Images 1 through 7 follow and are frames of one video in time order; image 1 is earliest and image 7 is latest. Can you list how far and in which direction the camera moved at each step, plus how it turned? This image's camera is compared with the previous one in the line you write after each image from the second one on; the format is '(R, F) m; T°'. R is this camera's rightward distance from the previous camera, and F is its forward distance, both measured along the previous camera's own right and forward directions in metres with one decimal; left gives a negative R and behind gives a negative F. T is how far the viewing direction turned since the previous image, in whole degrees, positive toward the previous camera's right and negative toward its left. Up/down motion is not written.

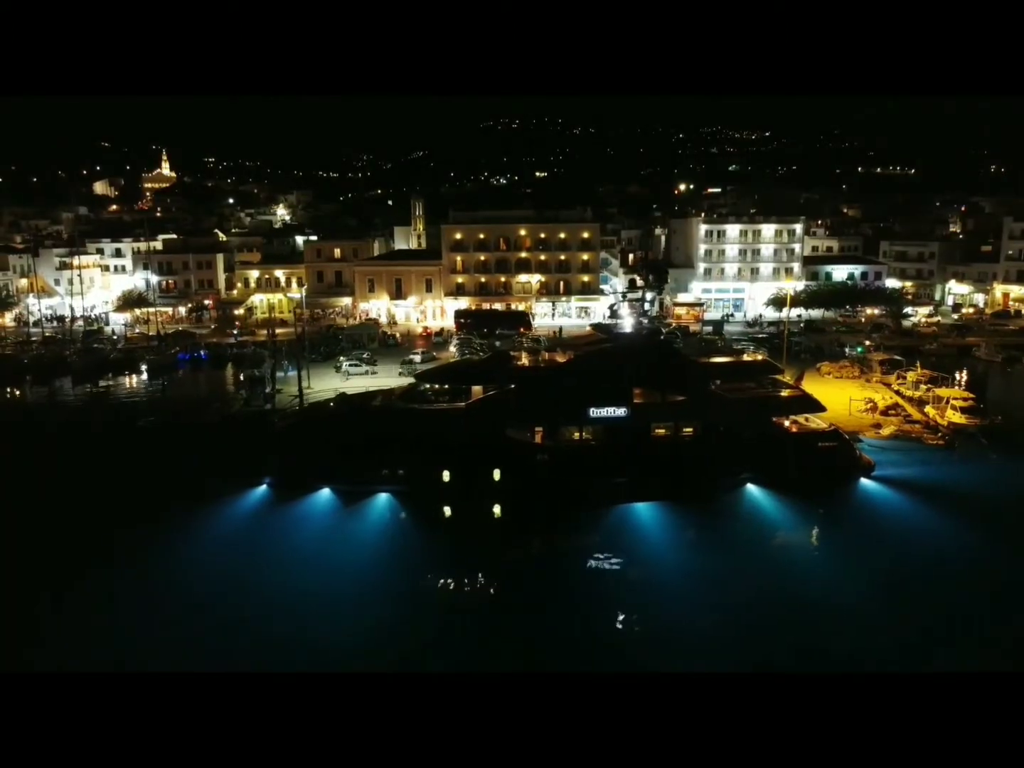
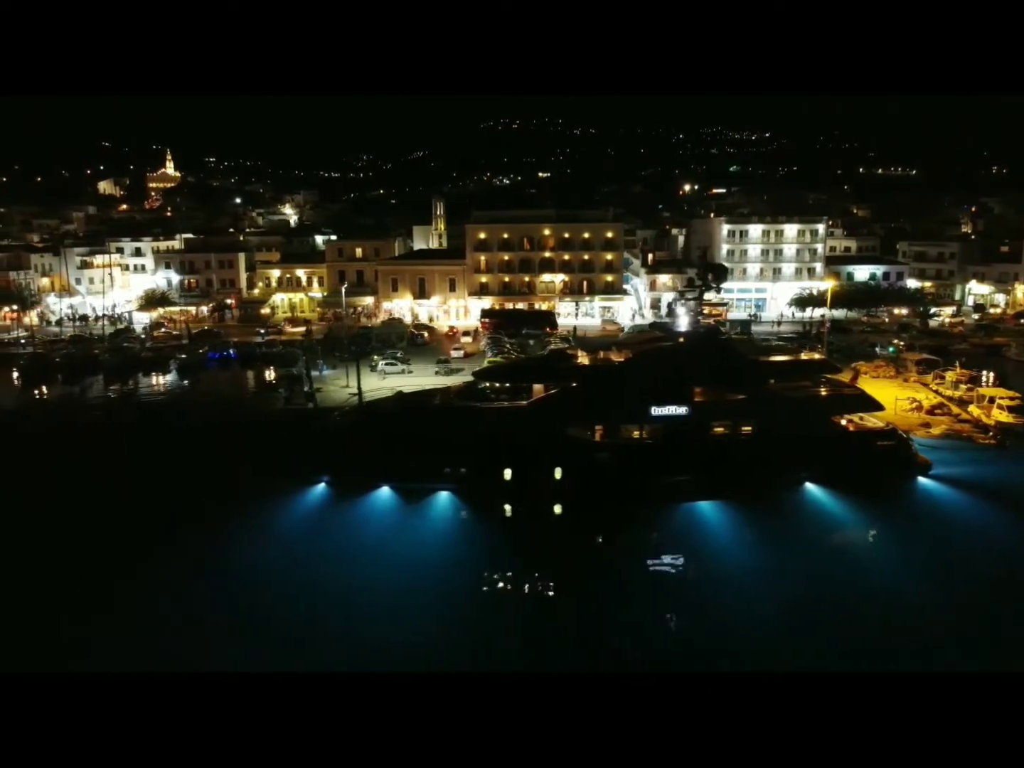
(-0.4, 0.0) m; 0°
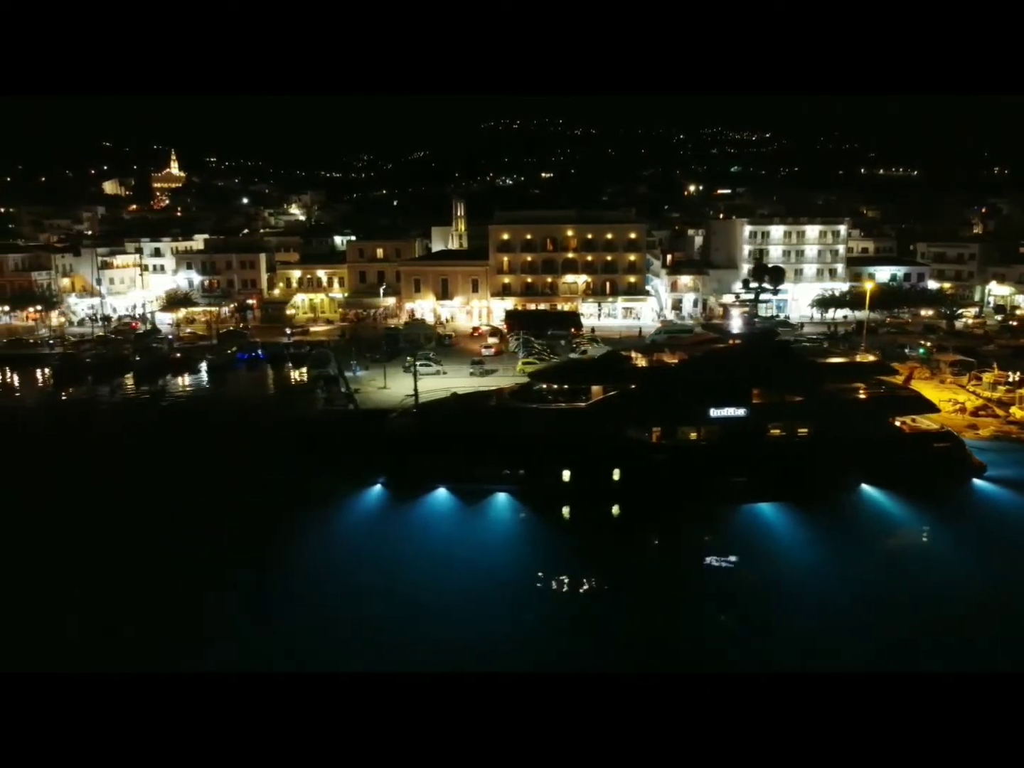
(-0.4, 0.0) m; 0°
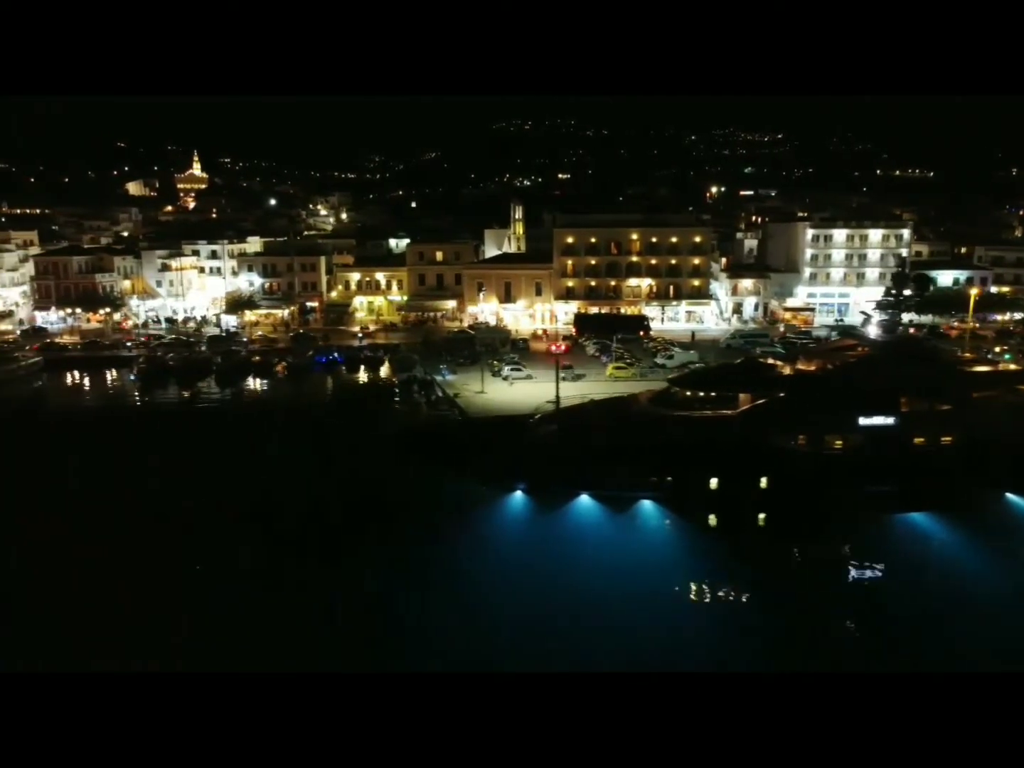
(-0.9, 0.0) m; -1°
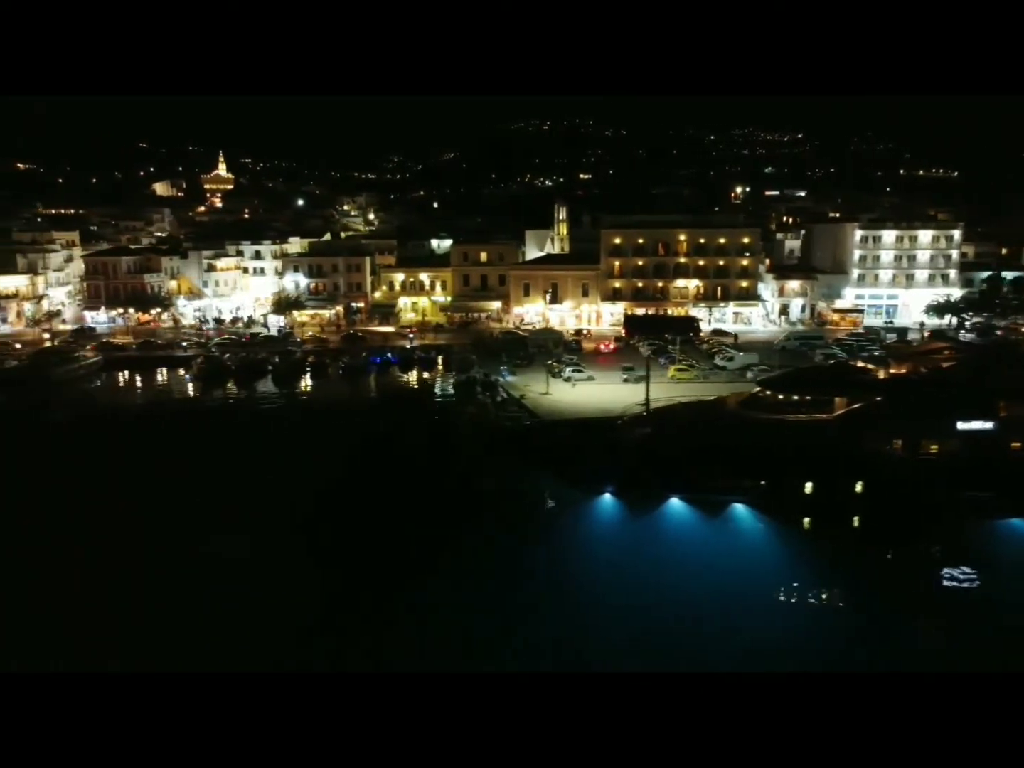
(-0.5, 0.0) m; -1°
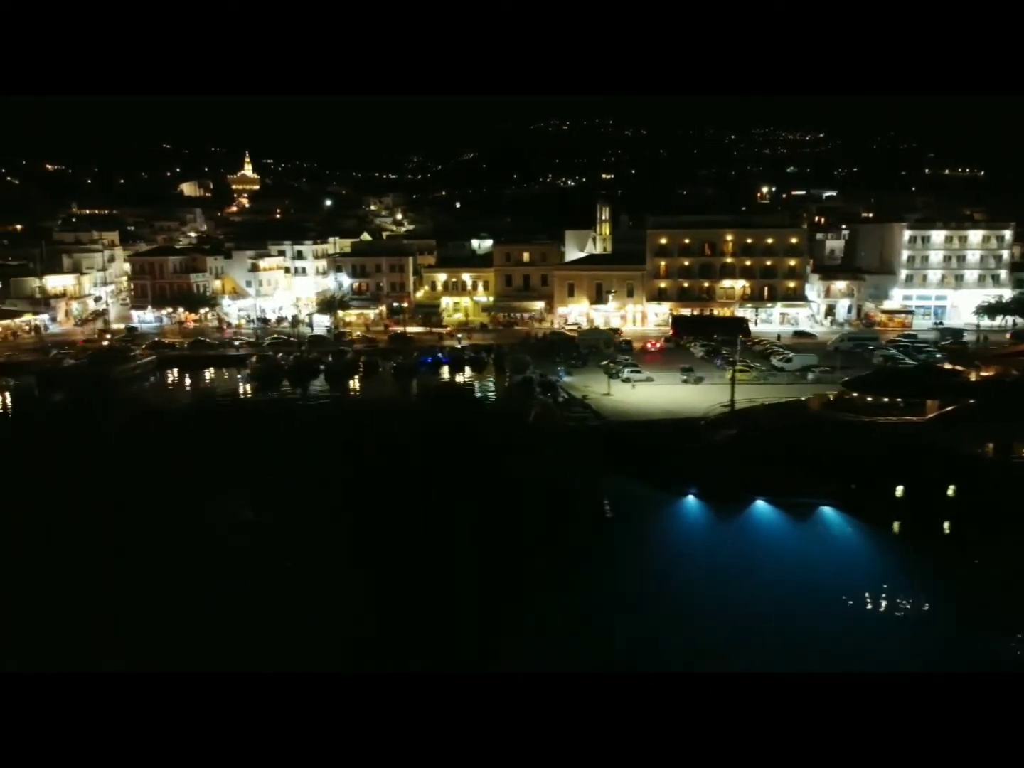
(-0.5, 0.0) m; -1°
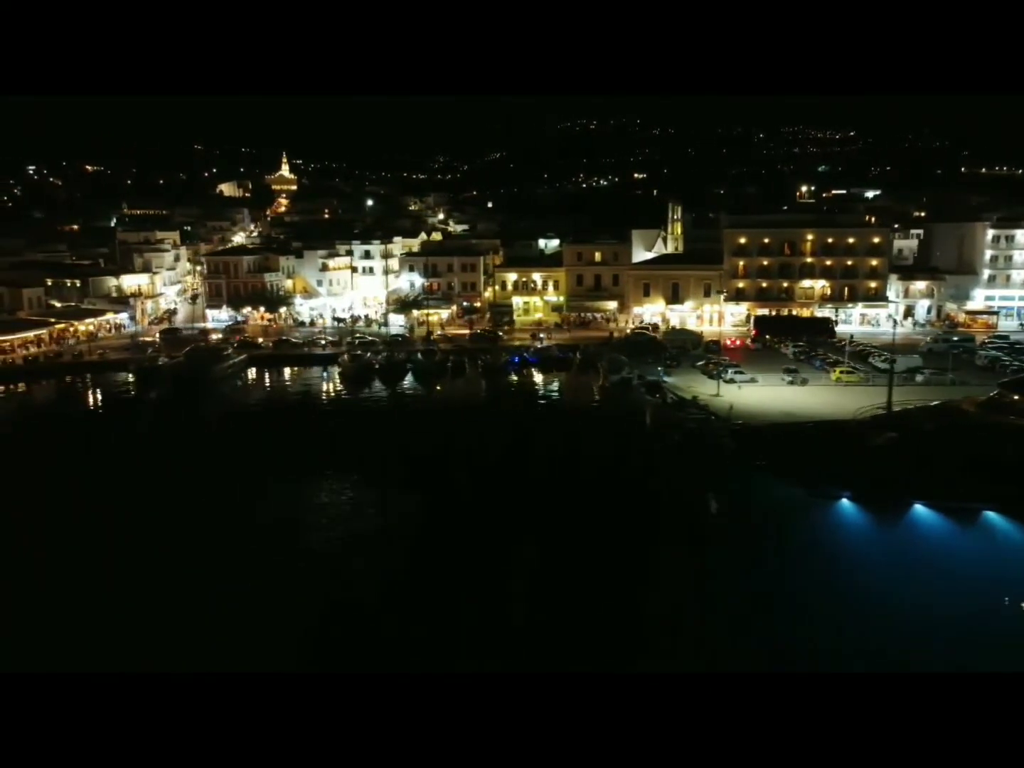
(-0.9, 0.0) m; -2°
